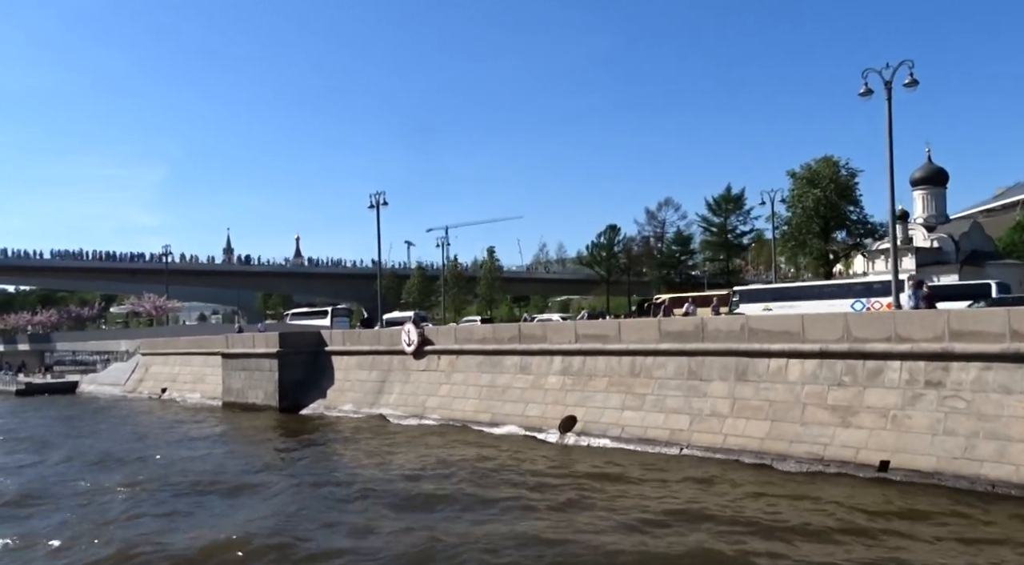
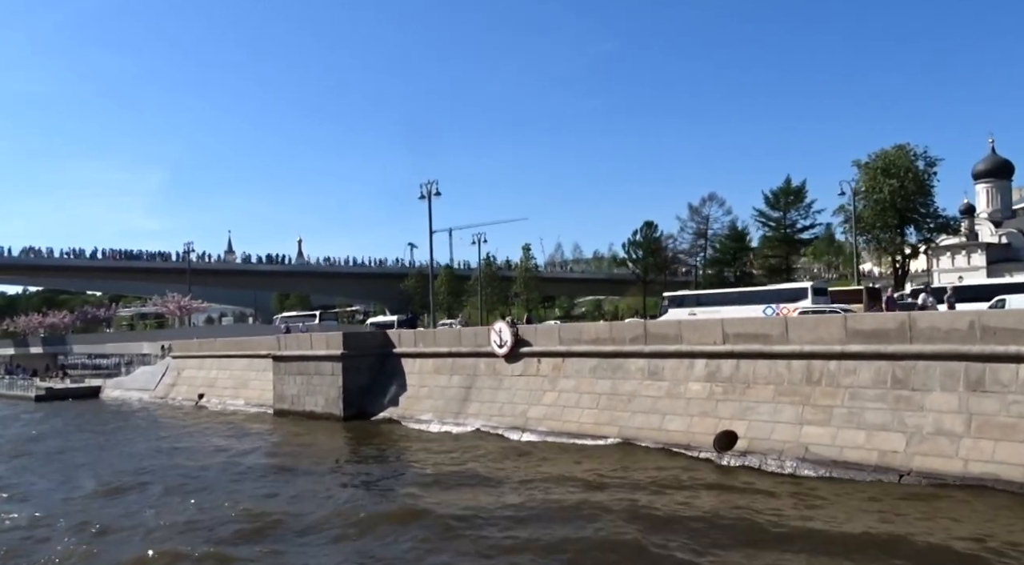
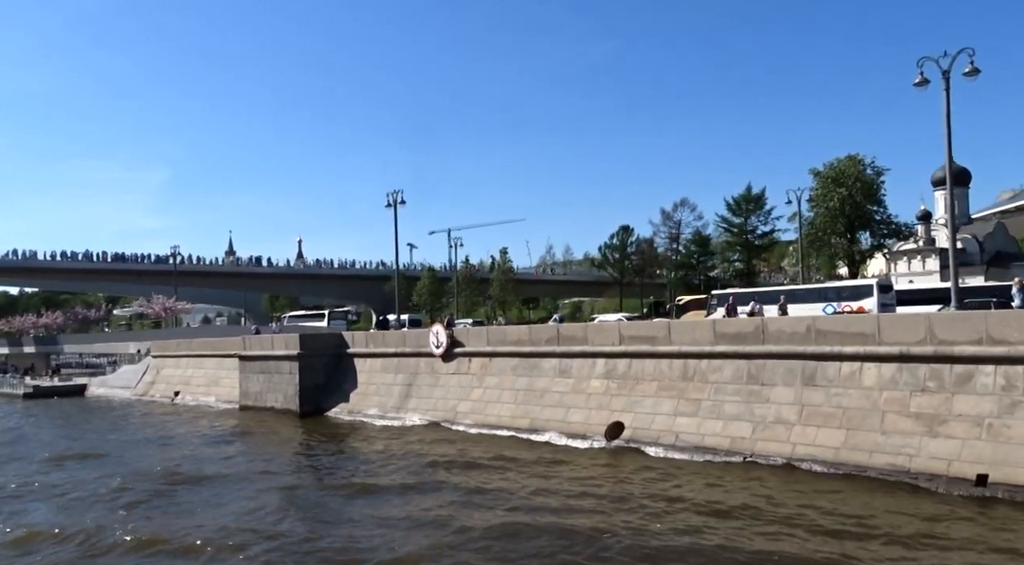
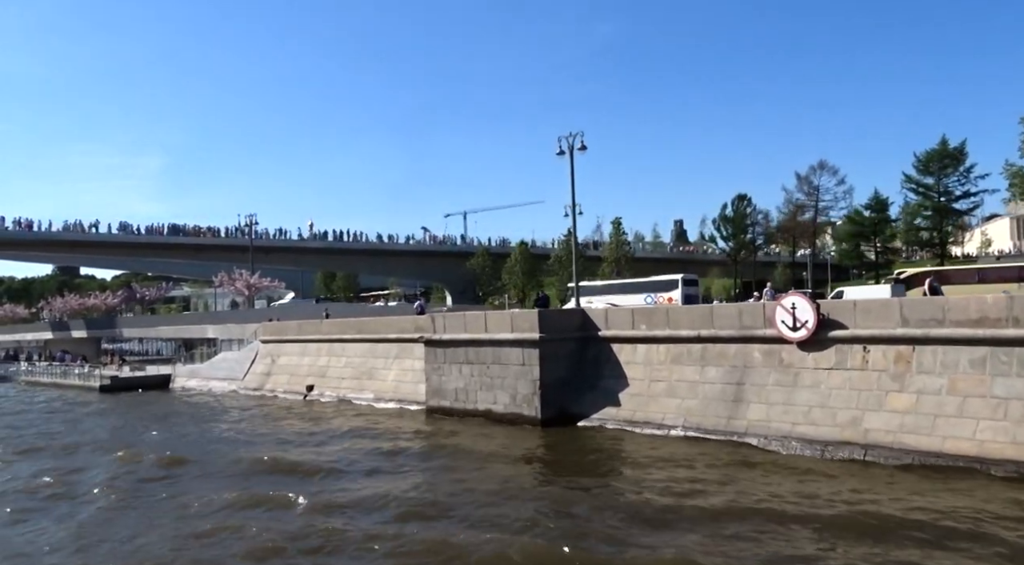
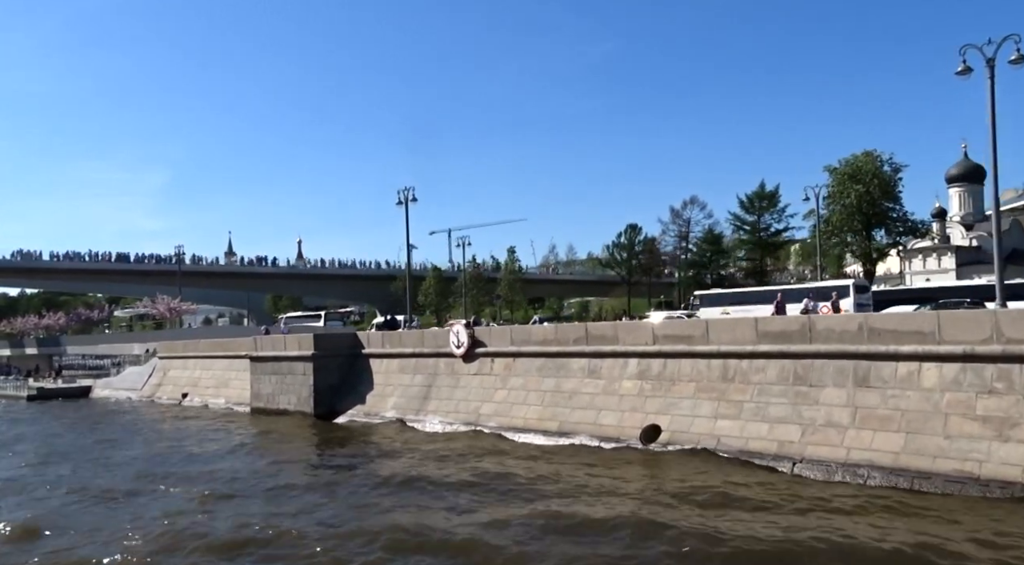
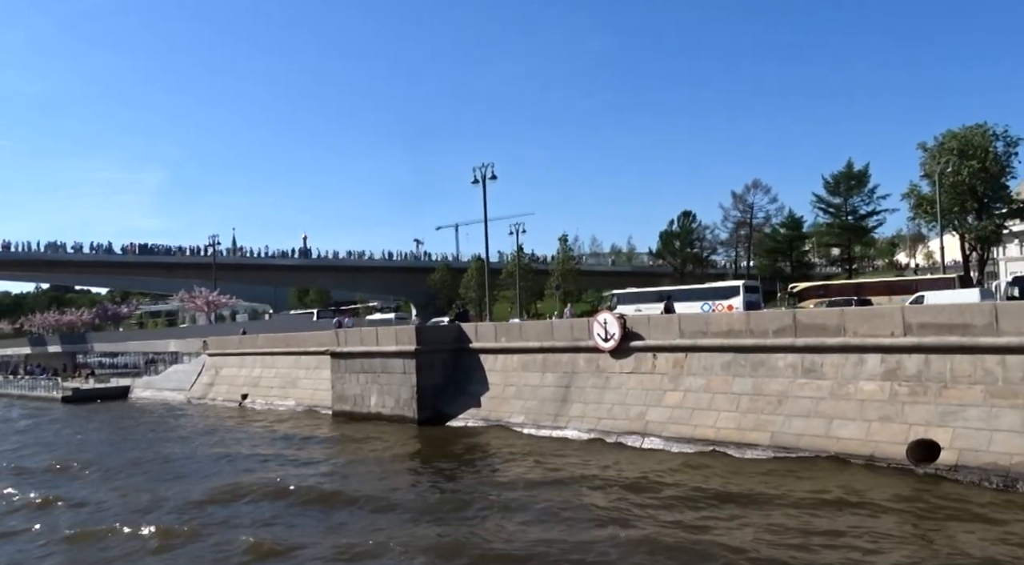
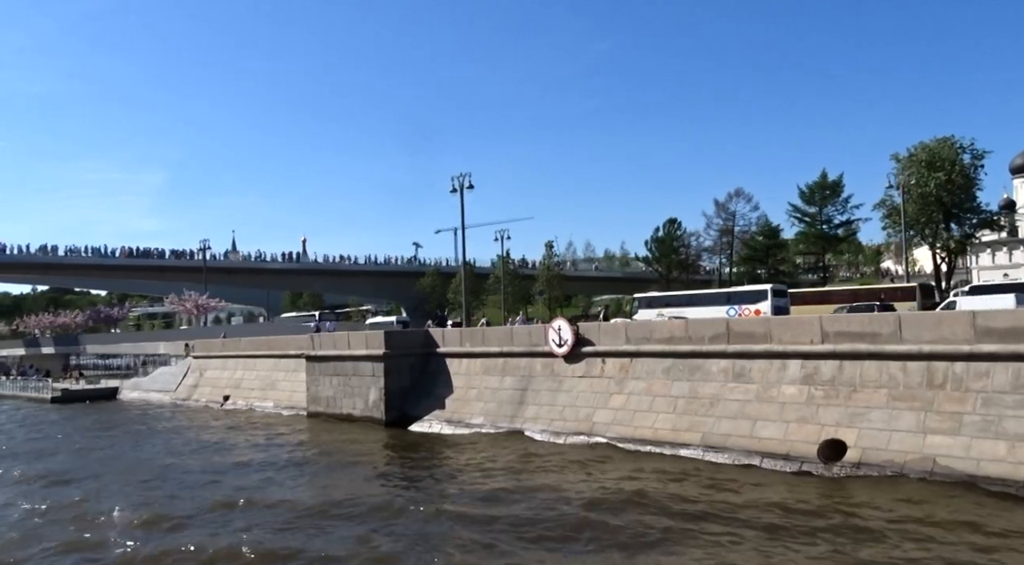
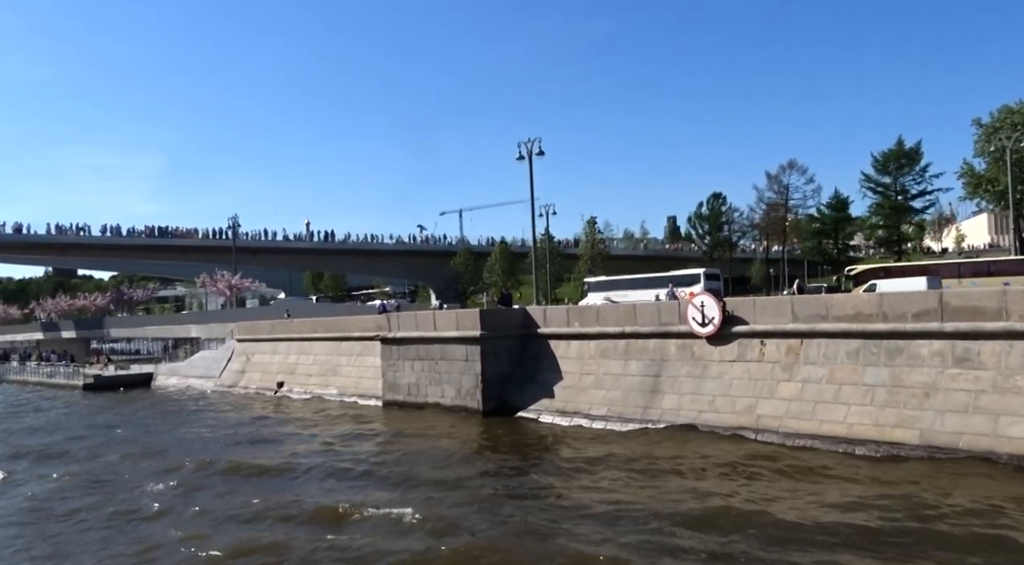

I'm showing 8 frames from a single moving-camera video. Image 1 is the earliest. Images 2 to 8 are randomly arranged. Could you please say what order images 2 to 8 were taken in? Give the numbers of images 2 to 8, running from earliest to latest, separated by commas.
3, 5, 2, 7, 6, 8, 4
